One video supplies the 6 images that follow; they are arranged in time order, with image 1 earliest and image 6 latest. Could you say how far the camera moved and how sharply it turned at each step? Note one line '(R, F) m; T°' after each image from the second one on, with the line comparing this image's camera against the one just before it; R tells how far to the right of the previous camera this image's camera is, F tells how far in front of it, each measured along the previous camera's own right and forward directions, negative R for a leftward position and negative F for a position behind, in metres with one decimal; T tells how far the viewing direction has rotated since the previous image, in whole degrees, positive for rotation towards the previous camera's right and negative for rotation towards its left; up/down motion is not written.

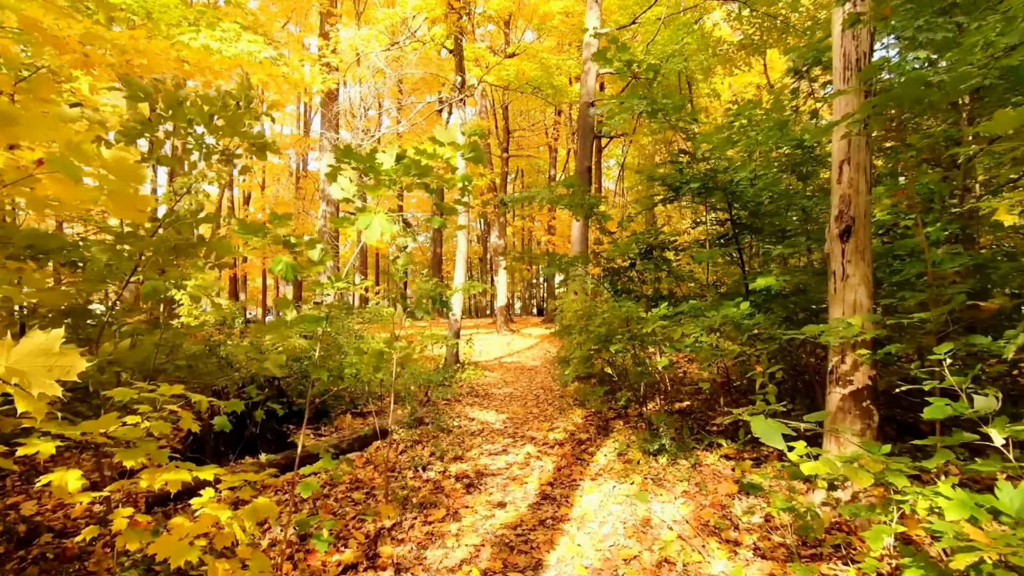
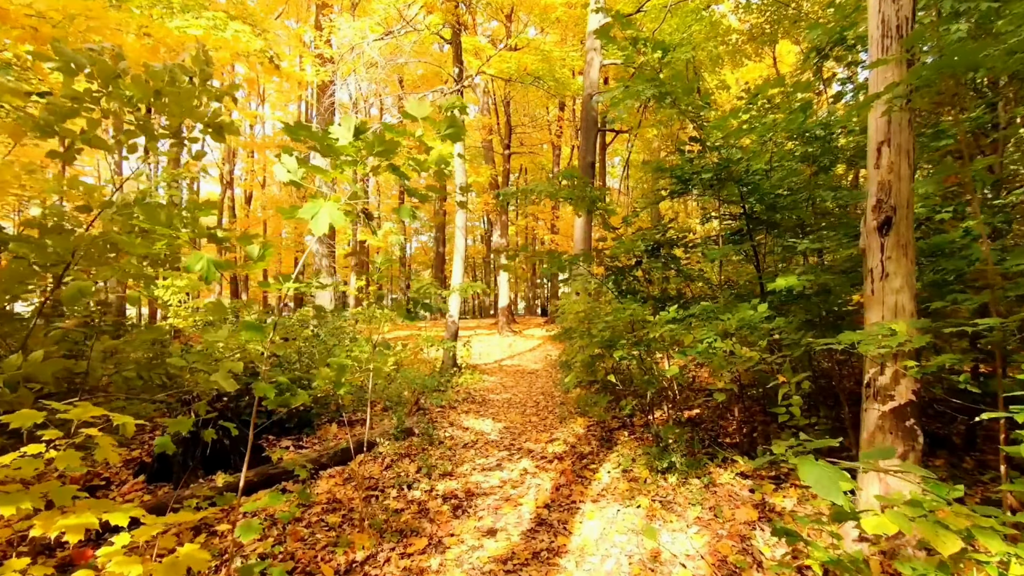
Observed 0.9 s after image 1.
(+0.1, +0.4) m; 0°
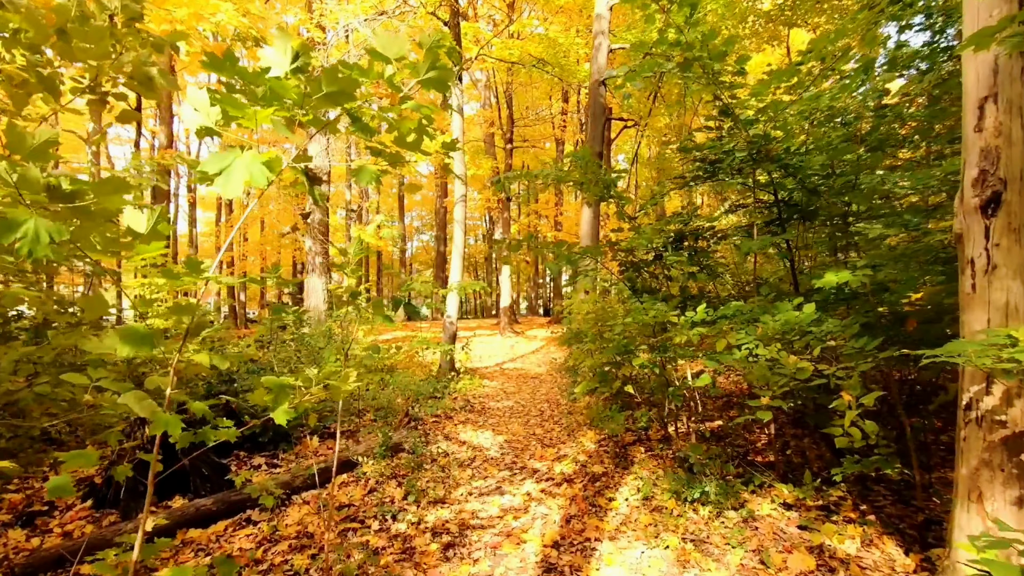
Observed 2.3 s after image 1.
(0.0, +0.6) m; 0°
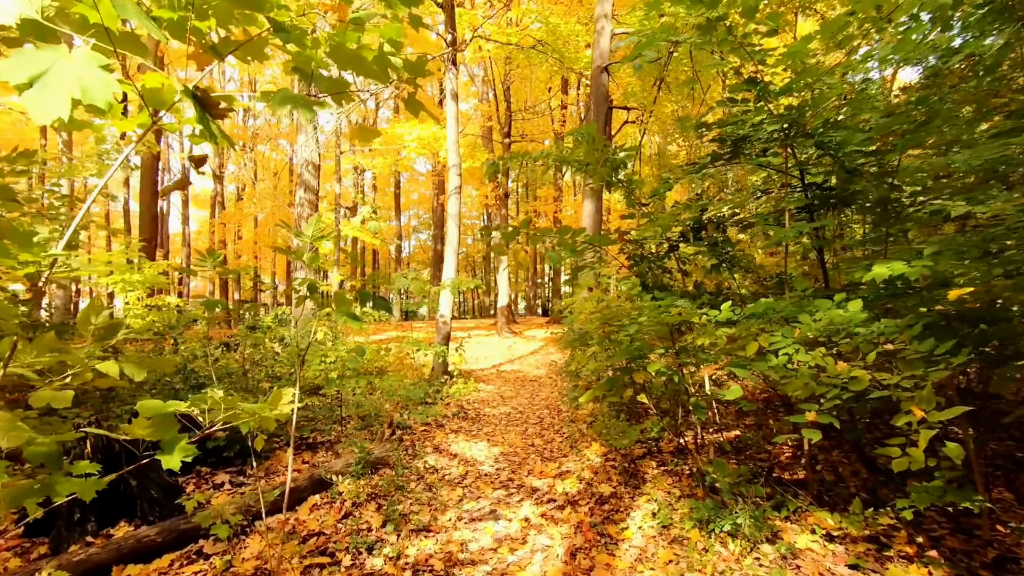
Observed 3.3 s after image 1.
(0.0, +0.5) m; 0°
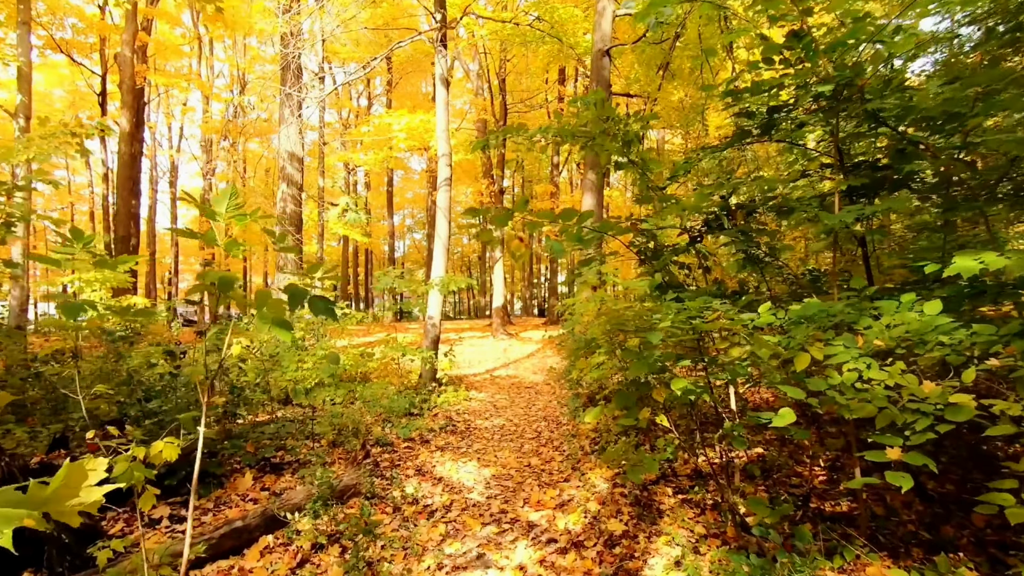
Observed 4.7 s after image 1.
(0.0, +0.6) m; 0°
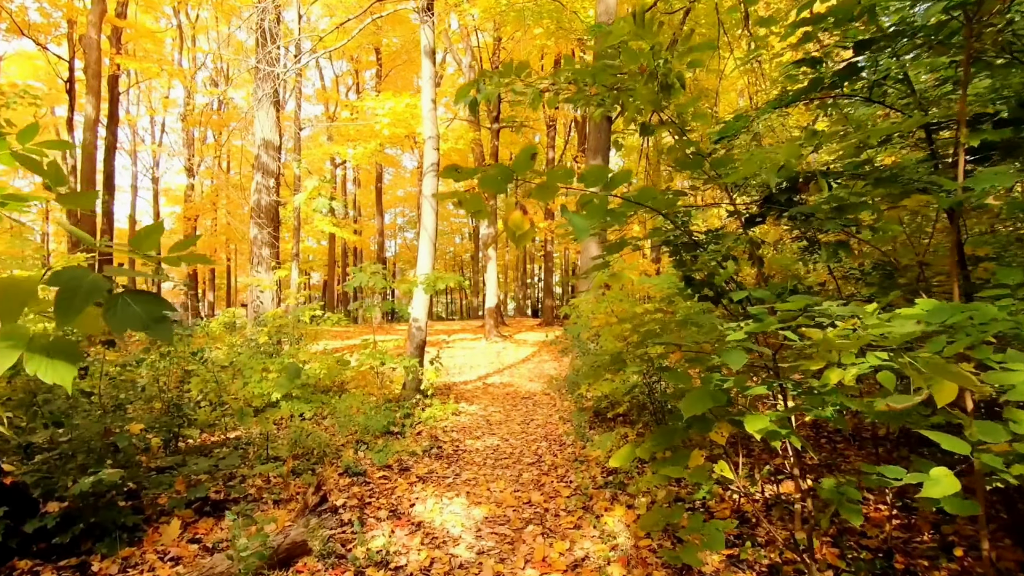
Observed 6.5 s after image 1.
(0.0, +0.8) m; +1°
